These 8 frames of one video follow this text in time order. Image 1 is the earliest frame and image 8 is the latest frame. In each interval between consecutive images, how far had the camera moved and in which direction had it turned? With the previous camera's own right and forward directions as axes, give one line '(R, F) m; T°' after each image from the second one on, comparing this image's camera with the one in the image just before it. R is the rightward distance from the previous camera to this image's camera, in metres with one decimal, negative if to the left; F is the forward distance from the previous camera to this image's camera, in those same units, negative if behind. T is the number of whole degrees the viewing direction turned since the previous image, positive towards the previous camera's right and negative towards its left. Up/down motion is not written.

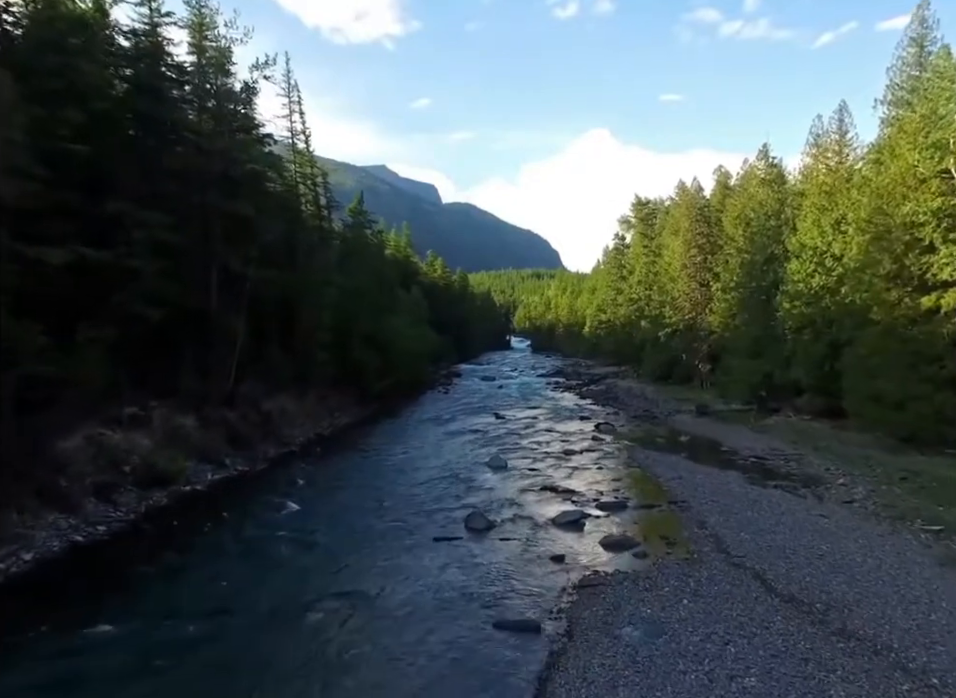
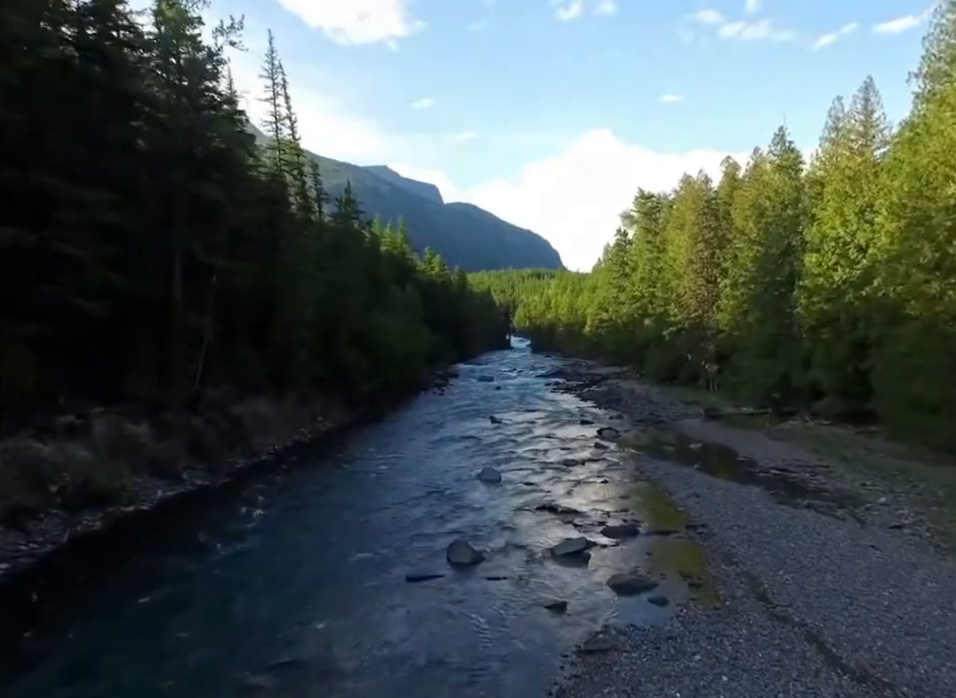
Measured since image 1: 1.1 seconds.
(+0.4, +3.0) m; 0°
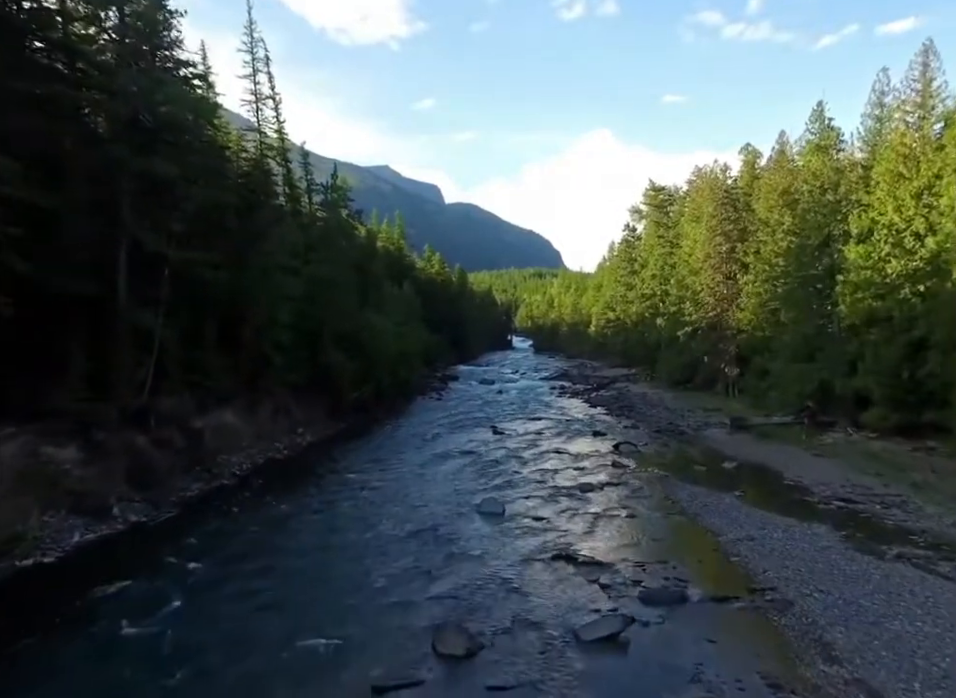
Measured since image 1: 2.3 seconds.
(+0.1, +4.4) m; 0°
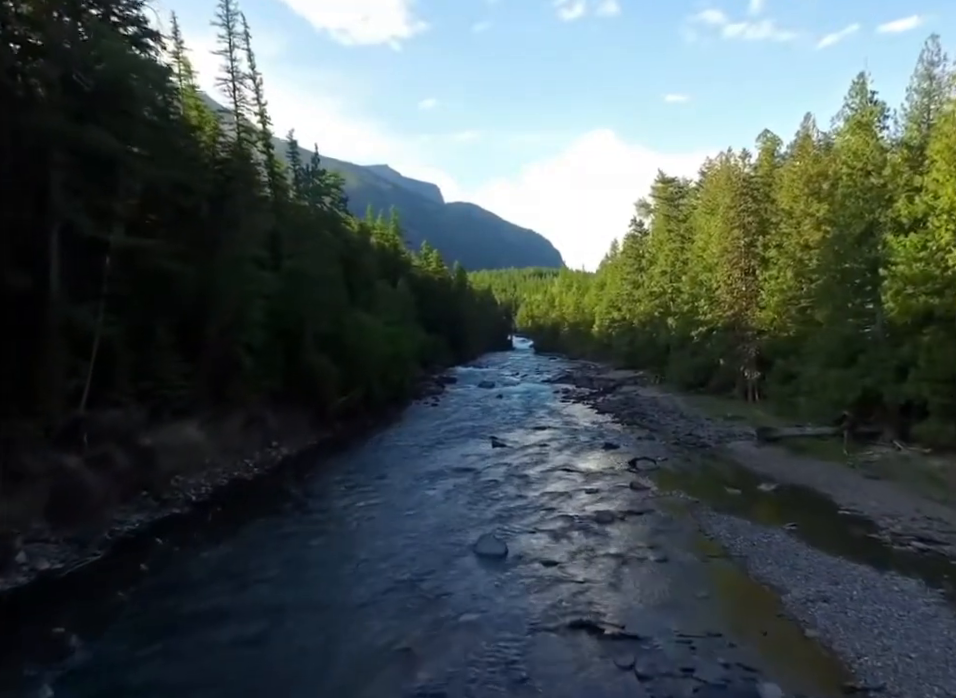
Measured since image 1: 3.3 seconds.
(+0.1, +3.9) m; 0°
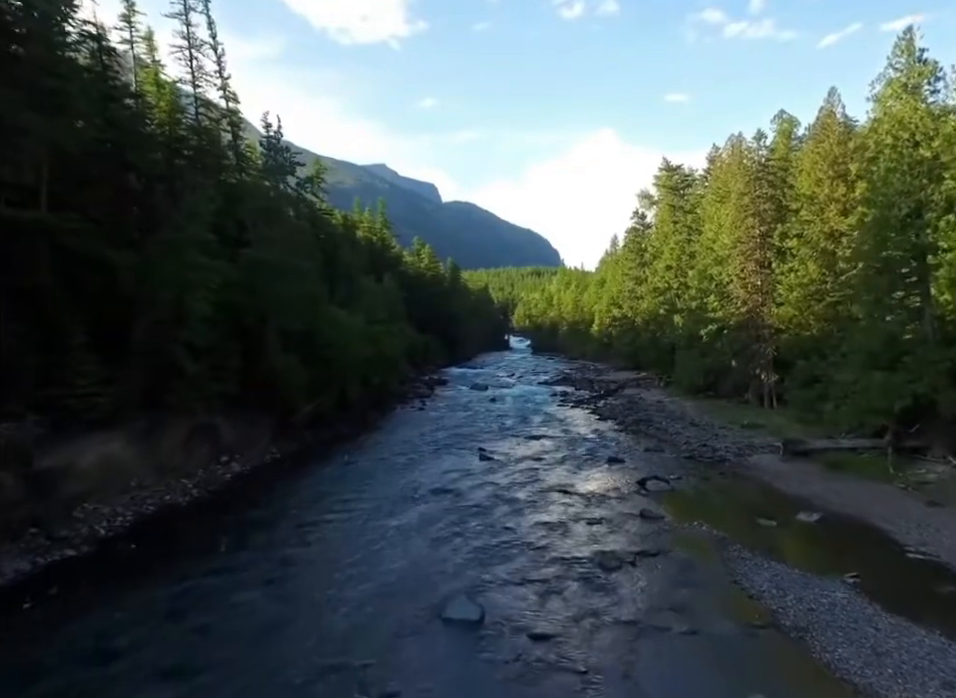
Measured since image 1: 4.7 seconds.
(+0.6, +4.4) m; 0°
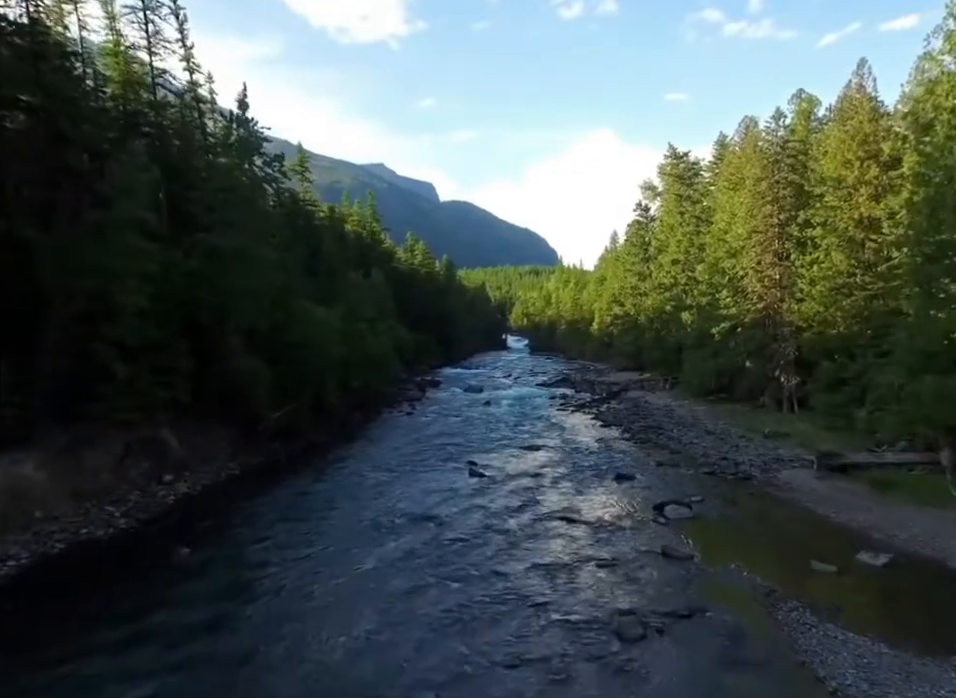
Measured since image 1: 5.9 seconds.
(+0.4, +3.9) m; 0°
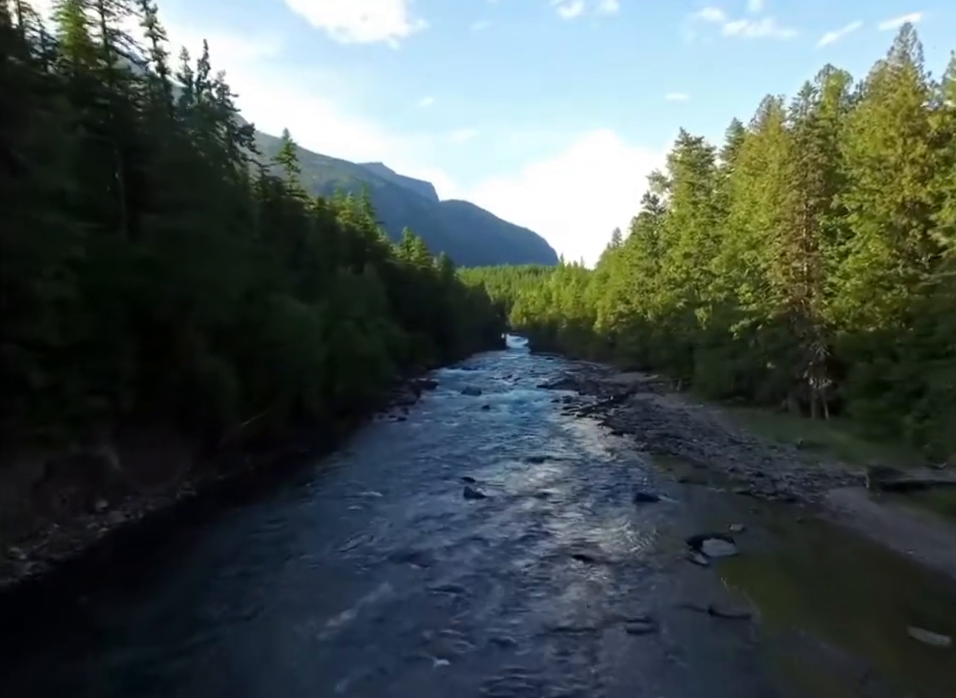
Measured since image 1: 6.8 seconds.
(+0.1, +3.8) m; 0°
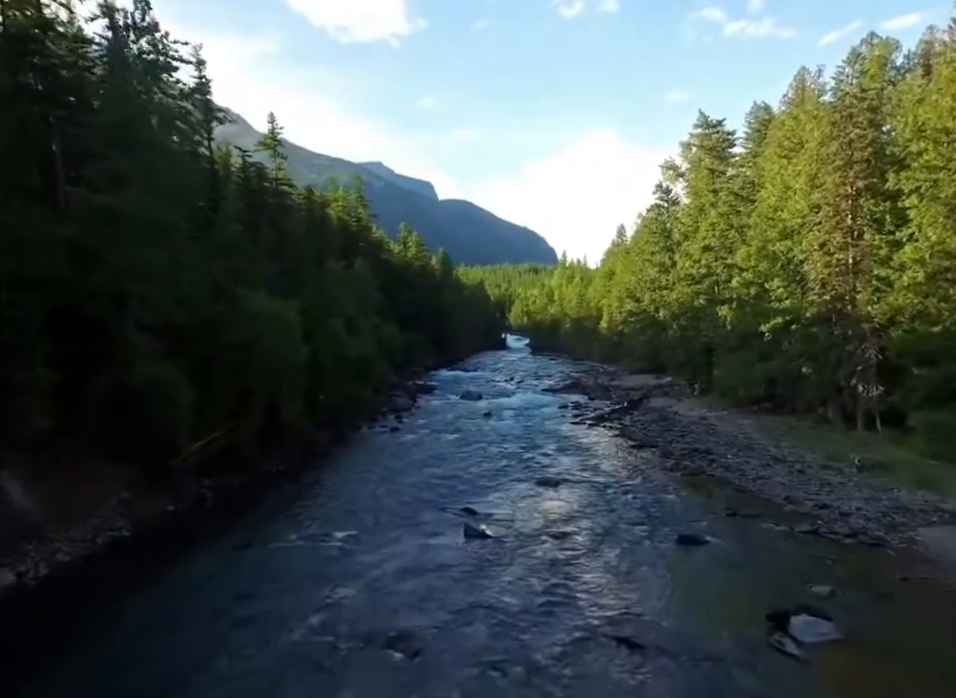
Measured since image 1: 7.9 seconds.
(-0.1, +4.5) m; 0°
